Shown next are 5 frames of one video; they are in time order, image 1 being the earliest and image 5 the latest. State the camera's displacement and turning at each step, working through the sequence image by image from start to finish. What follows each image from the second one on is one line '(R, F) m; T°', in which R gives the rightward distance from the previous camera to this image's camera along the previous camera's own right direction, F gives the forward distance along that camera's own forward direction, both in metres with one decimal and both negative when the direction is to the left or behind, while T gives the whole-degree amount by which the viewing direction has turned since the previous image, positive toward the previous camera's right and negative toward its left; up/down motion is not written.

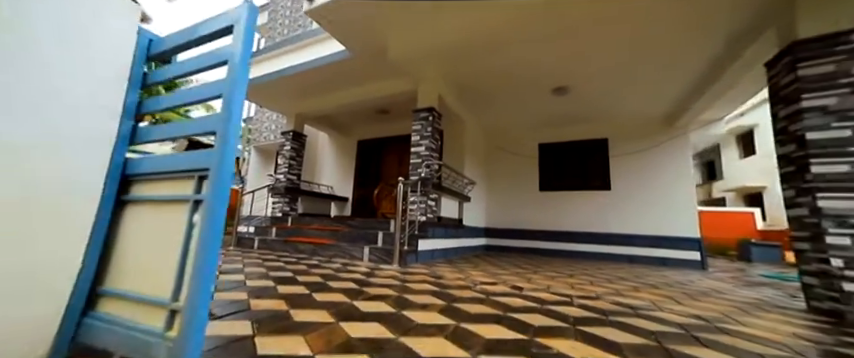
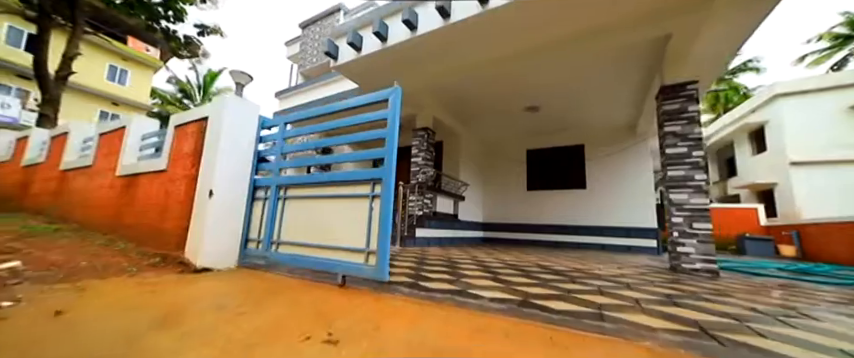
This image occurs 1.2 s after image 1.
(+0.4, -1.4) m; -3°
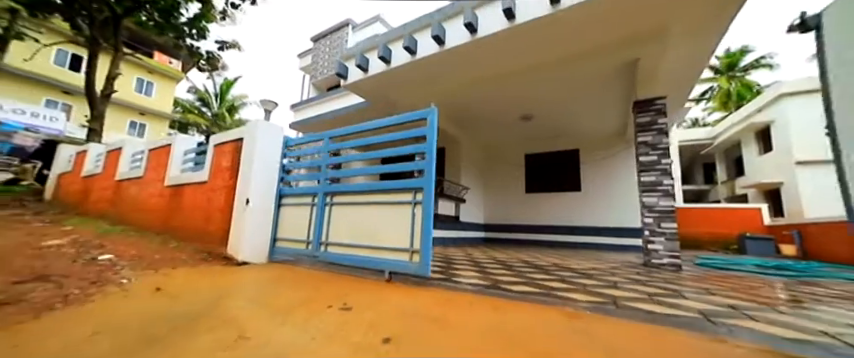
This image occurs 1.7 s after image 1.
(+0.2, -0.6) m; -2°
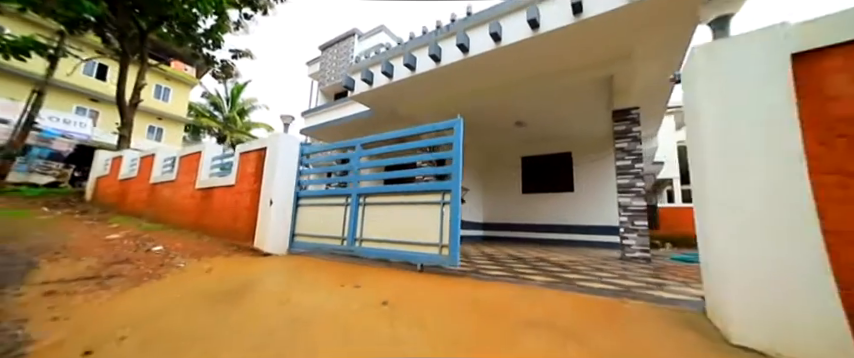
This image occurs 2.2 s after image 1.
(+0.1, -0.6) m; -1°
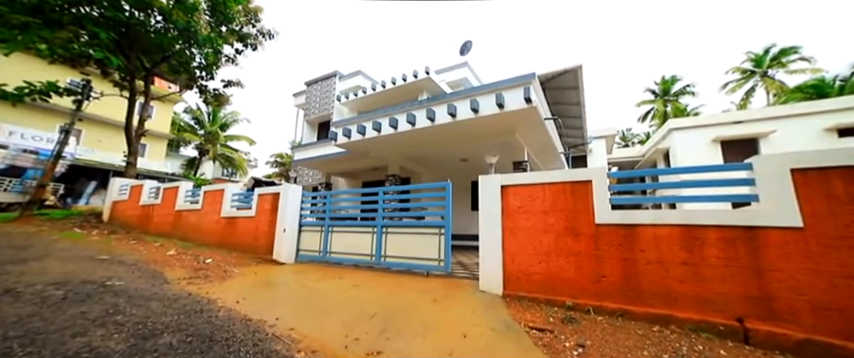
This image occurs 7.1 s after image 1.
(+0.5, -2.2) m; +4°
